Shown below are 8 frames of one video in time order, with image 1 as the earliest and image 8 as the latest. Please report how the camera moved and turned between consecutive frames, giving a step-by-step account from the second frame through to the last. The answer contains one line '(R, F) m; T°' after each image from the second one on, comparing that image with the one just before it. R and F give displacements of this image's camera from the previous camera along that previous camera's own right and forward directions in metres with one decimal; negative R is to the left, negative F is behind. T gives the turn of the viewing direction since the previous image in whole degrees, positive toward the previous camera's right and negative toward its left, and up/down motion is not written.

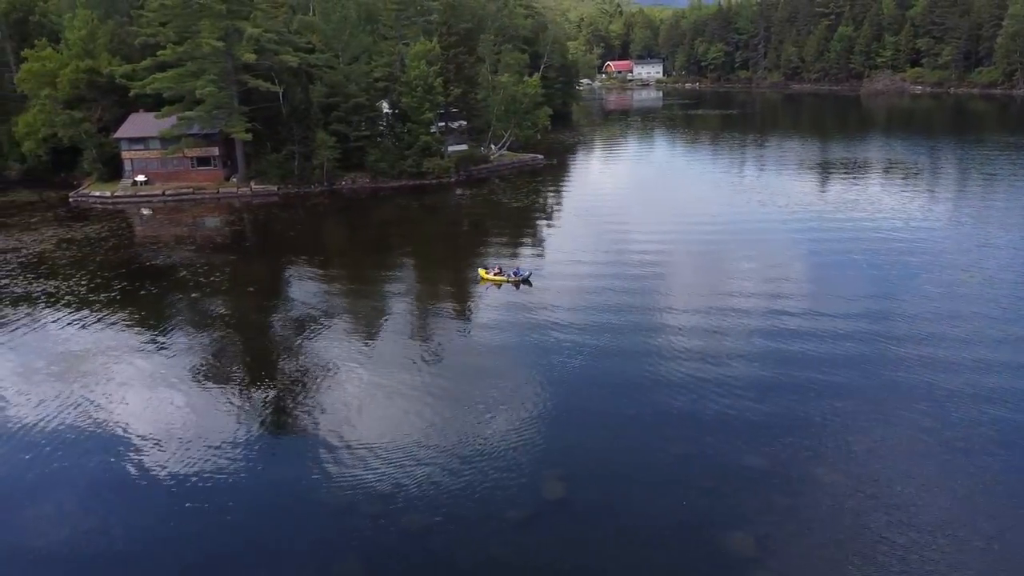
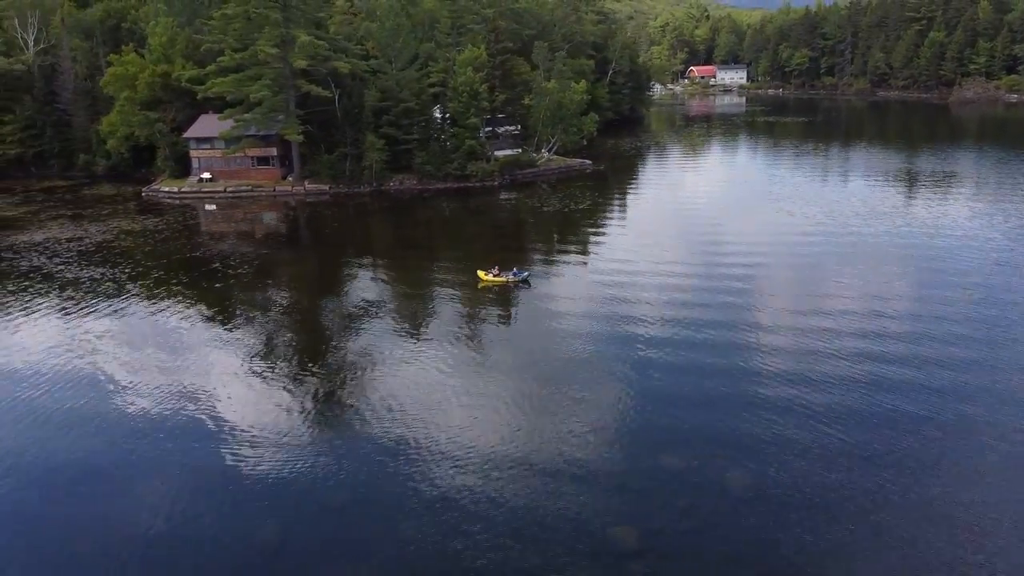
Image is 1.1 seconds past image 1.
(+2.1, -0.5) m; -6°
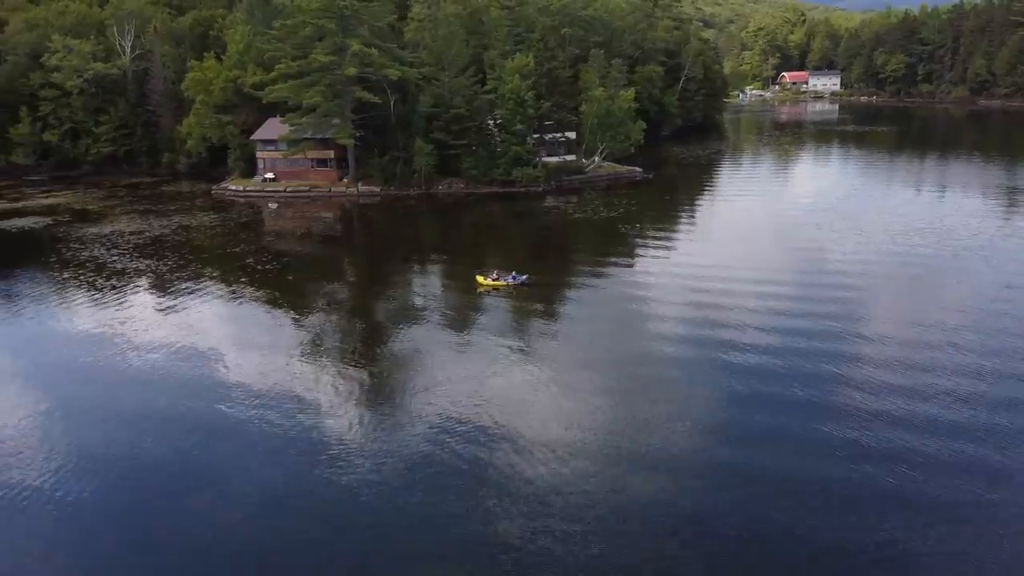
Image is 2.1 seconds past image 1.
(+2.3, -0.5) m; -7°
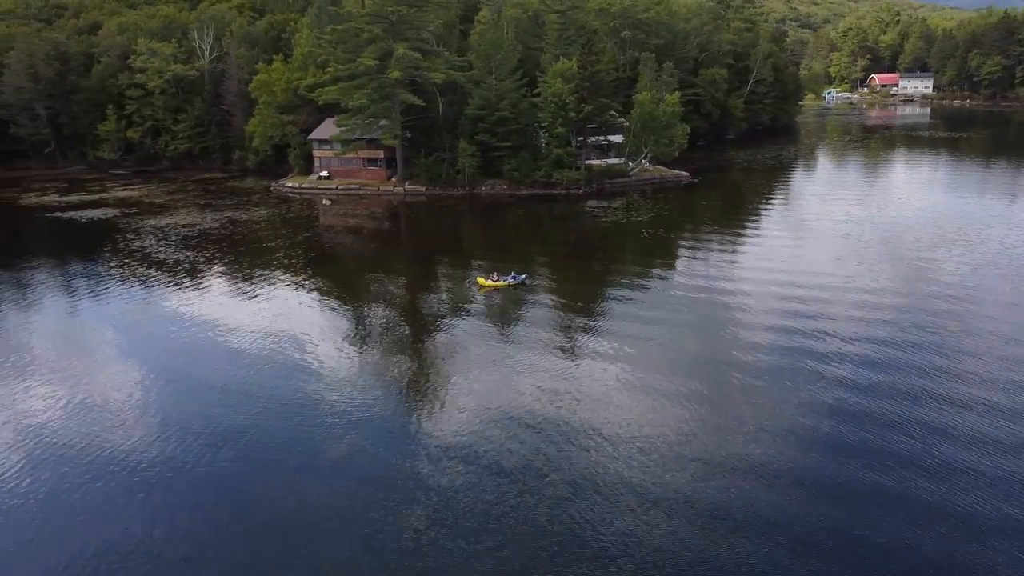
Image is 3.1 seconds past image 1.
(+2.1, -0.4) m; -6°
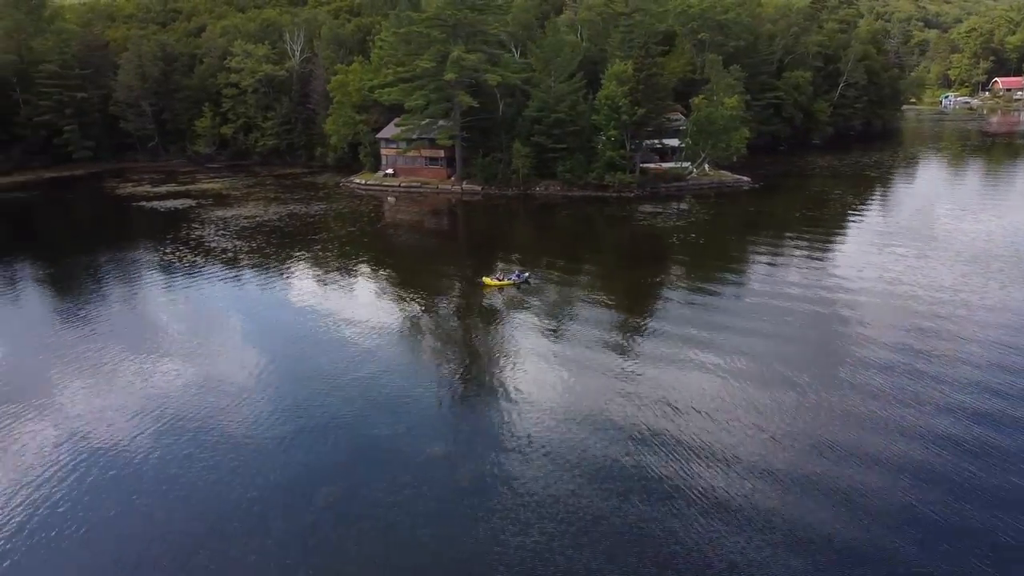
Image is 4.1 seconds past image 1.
(+2.6, -0.2) m; -8°
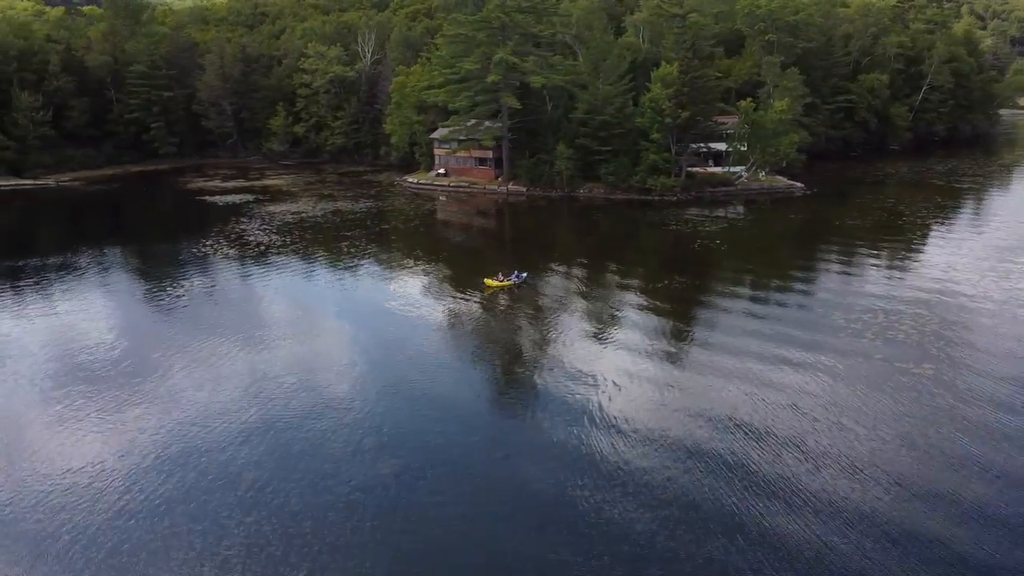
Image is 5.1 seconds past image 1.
(+2.3, 0.0) m; -7°
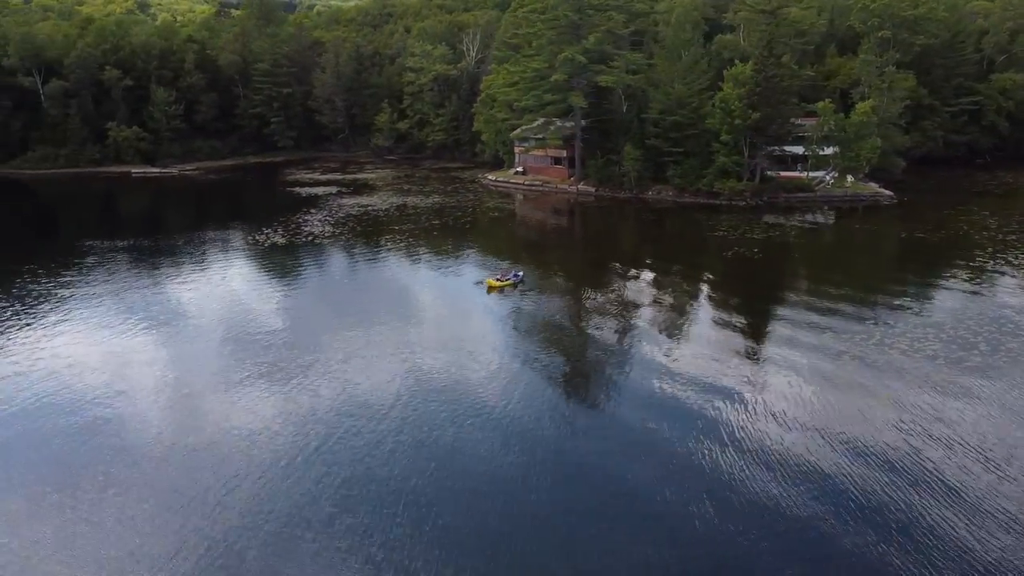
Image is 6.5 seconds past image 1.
(+3.7, +0.4) m; -11°
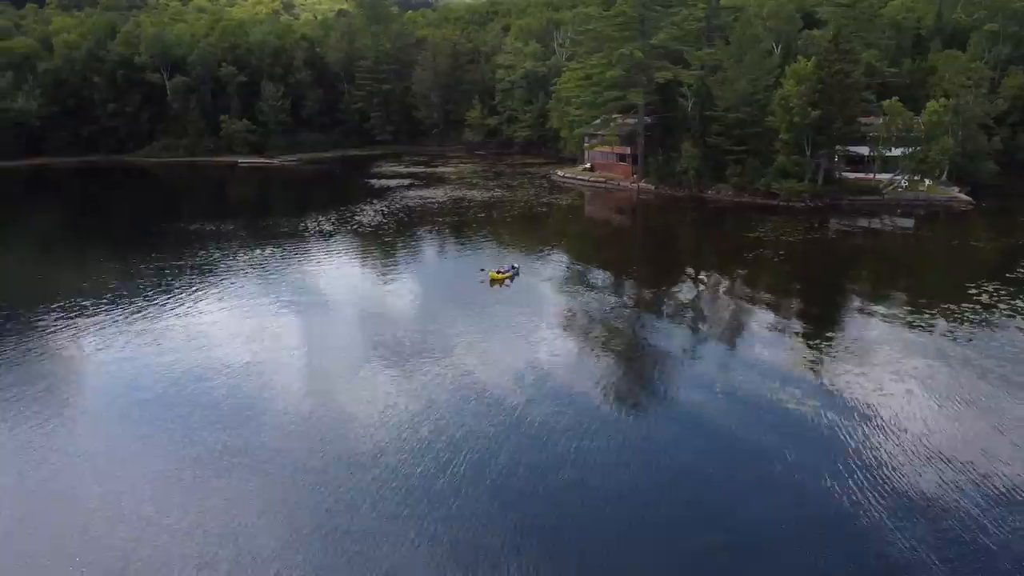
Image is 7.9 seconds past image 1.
(+3.4, -0.1) m; -9°
